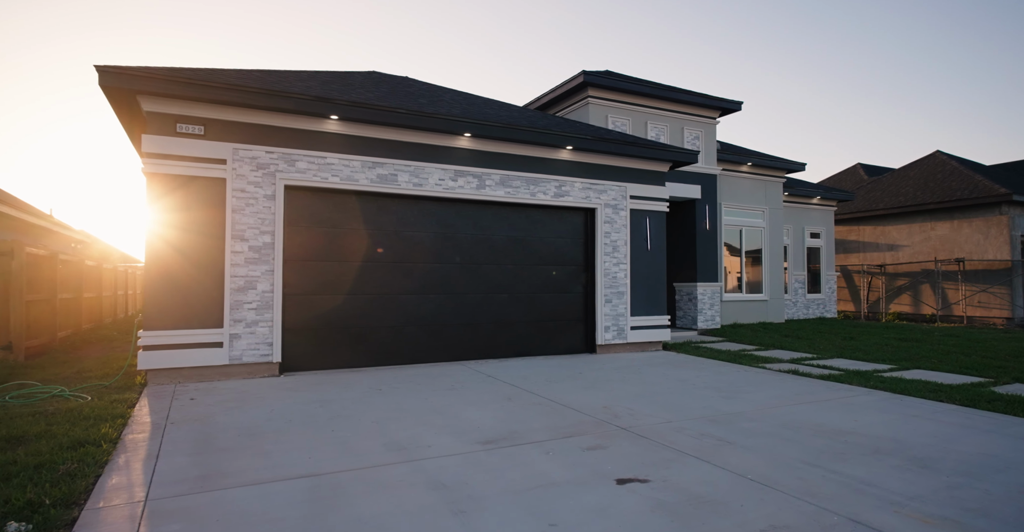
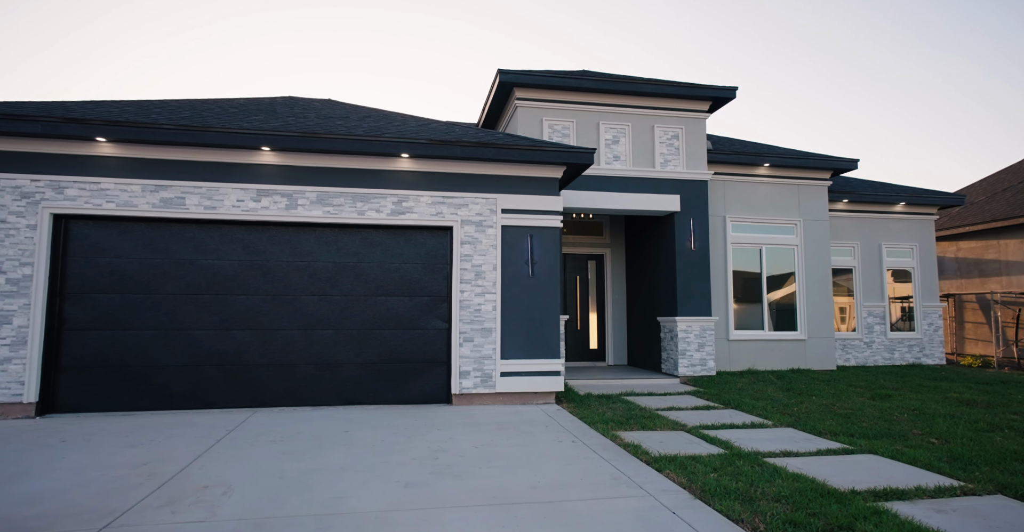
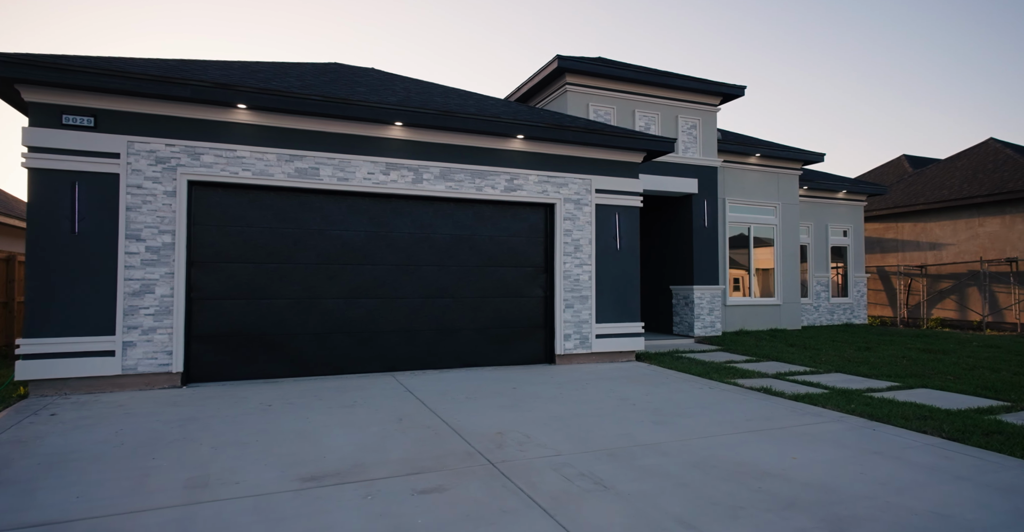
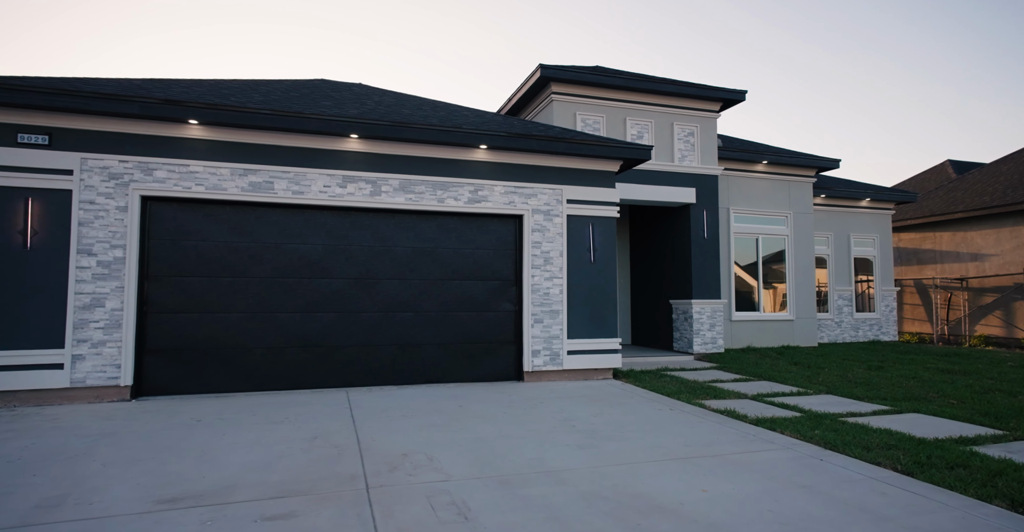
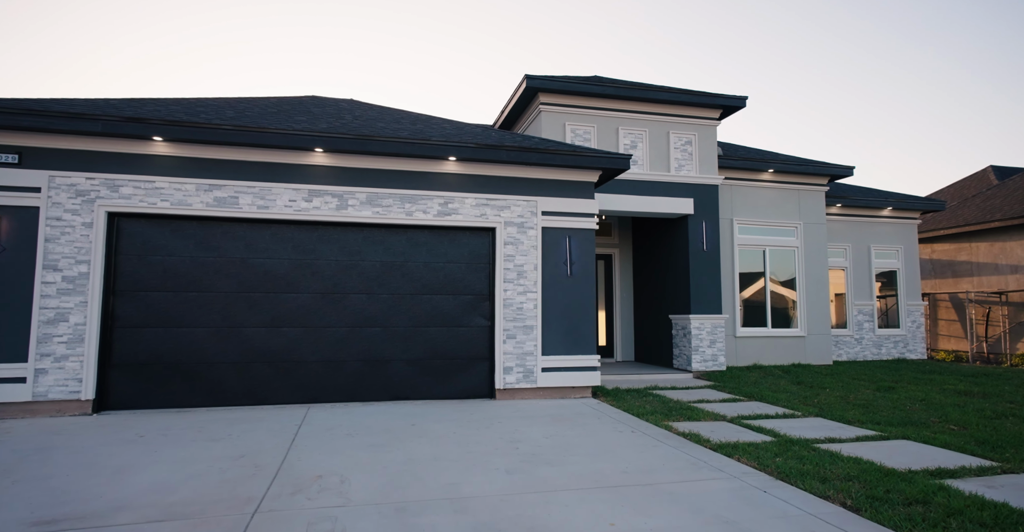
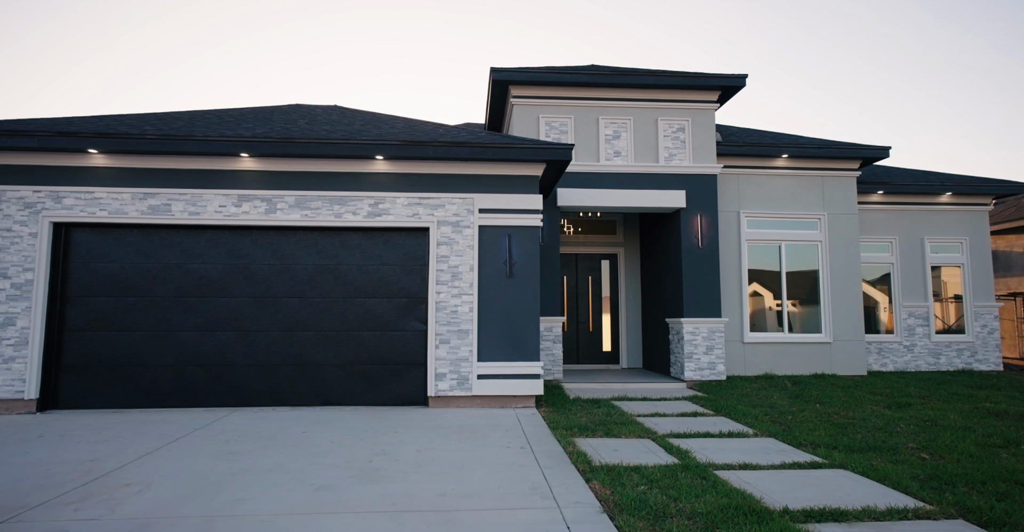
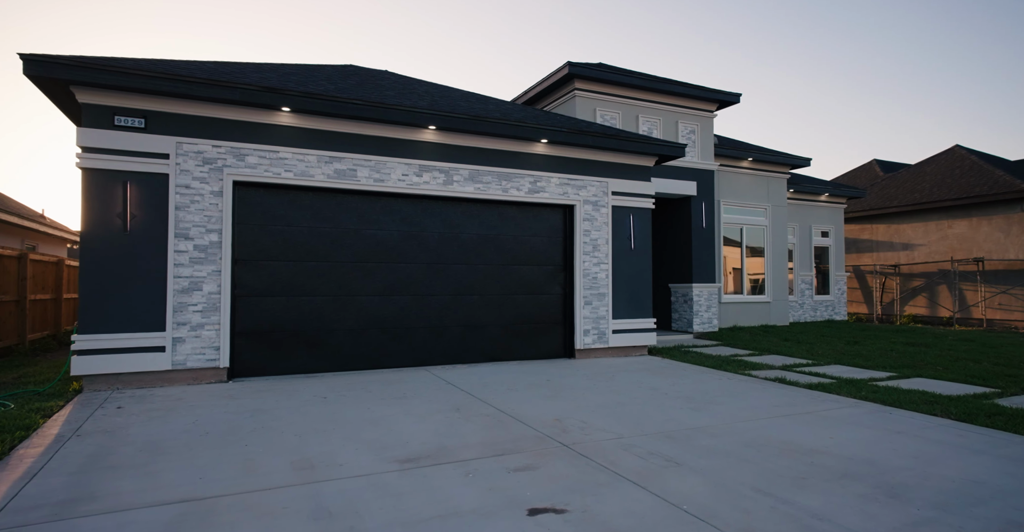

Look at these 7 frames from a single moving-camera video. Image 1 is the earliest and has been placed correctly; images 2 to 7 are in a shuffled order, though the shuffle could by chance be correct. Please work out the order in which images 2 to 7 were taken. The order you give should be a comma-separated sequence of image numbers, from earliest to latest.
7, 3, 4, 5, 2, 6
